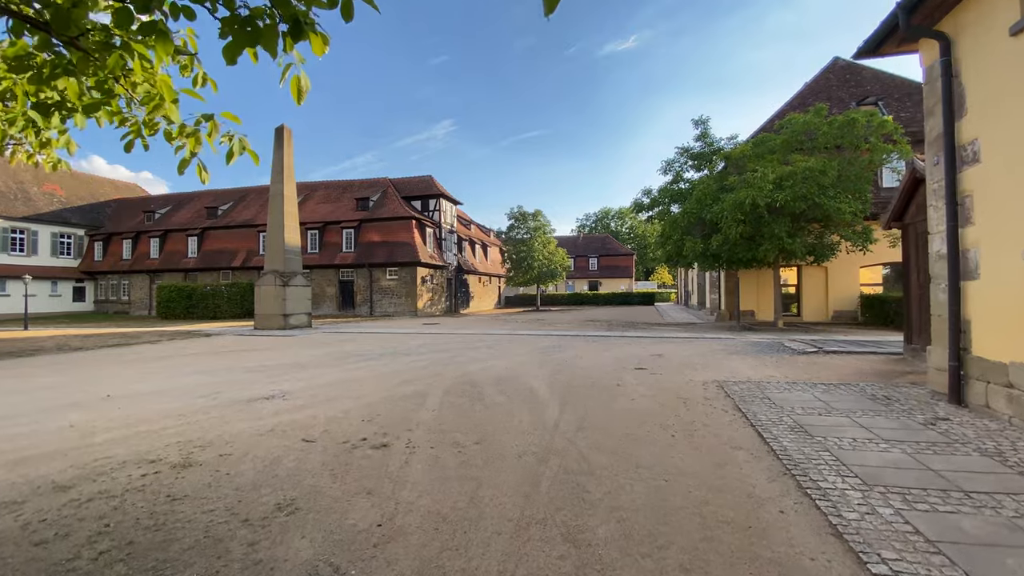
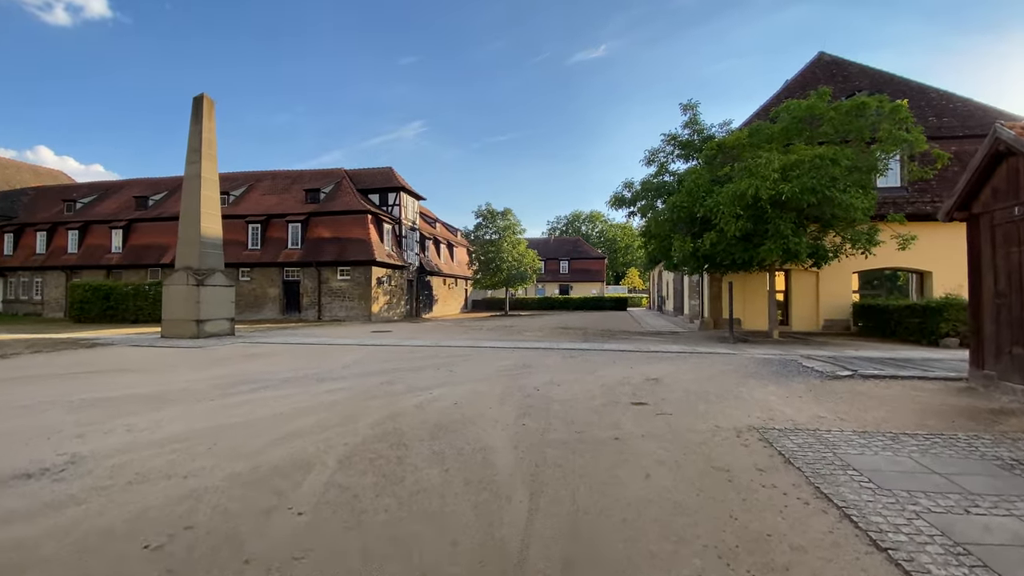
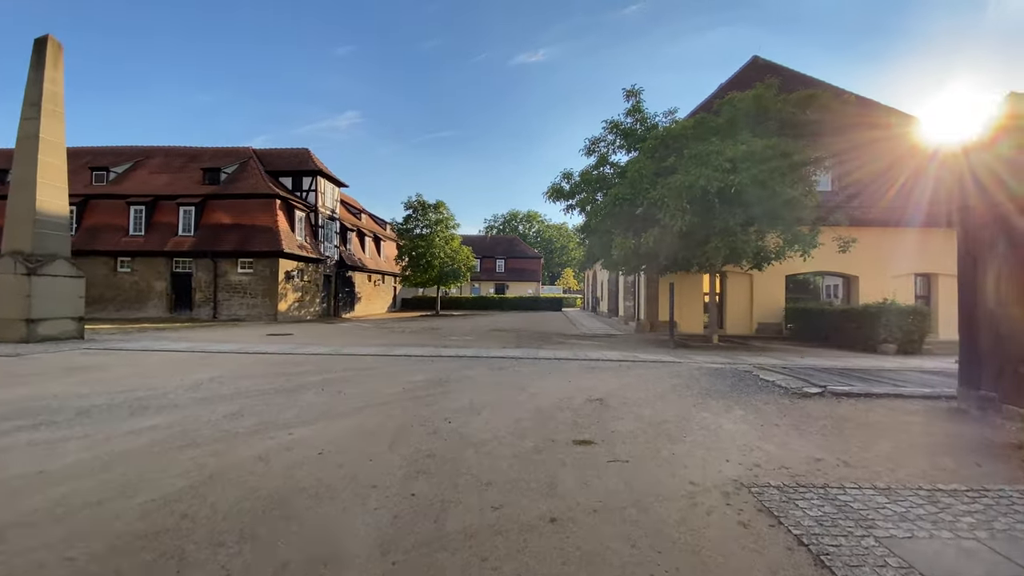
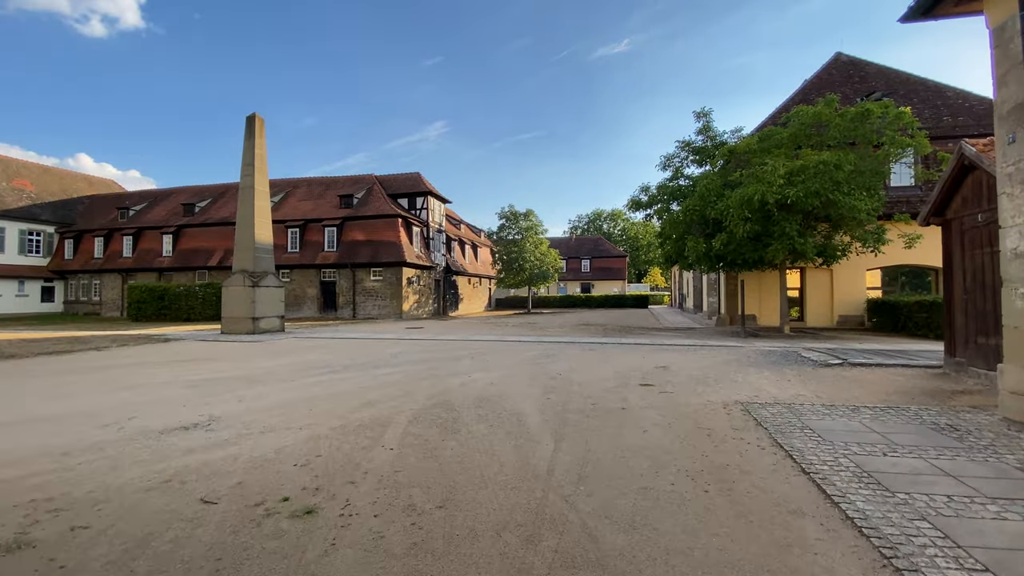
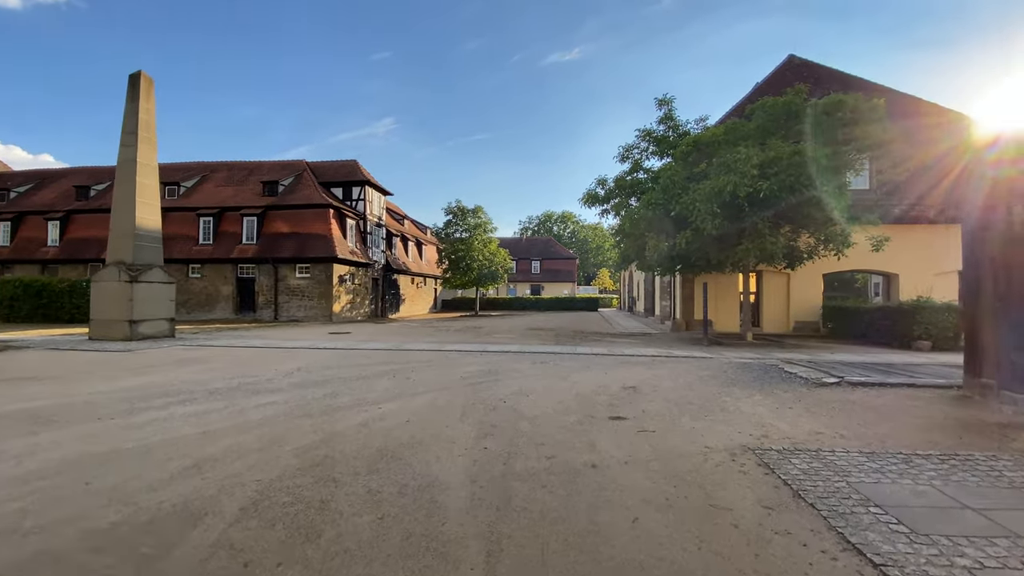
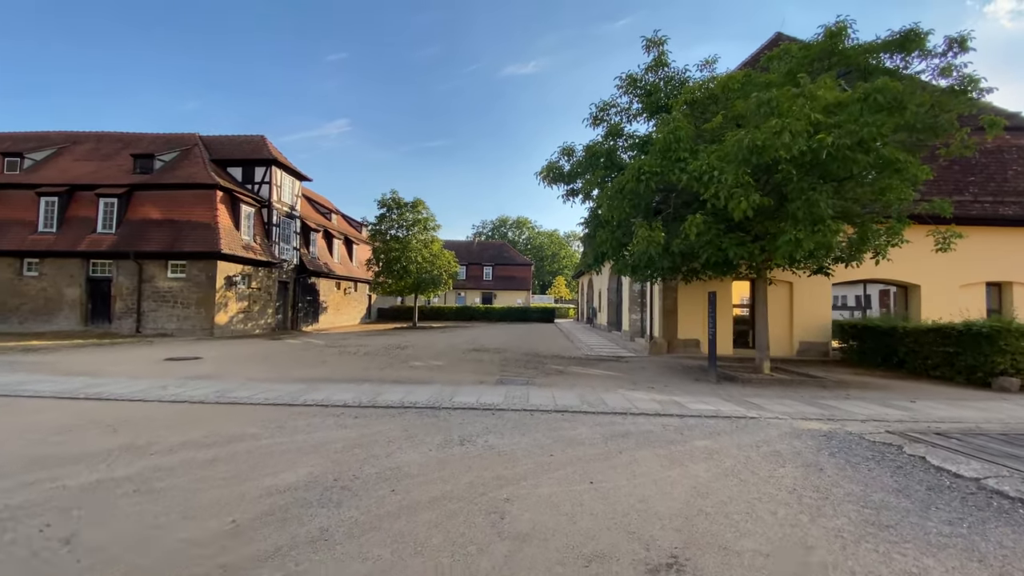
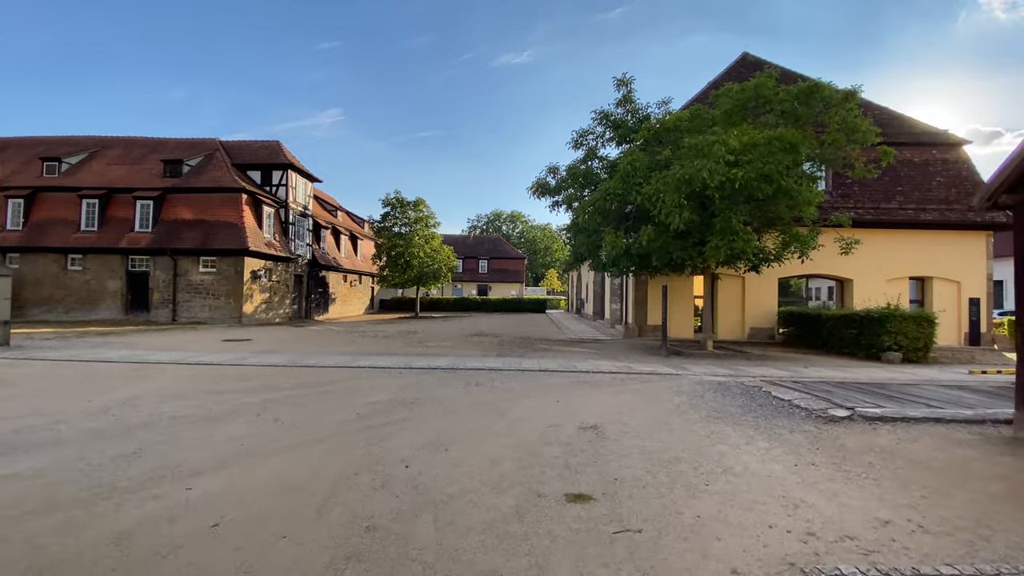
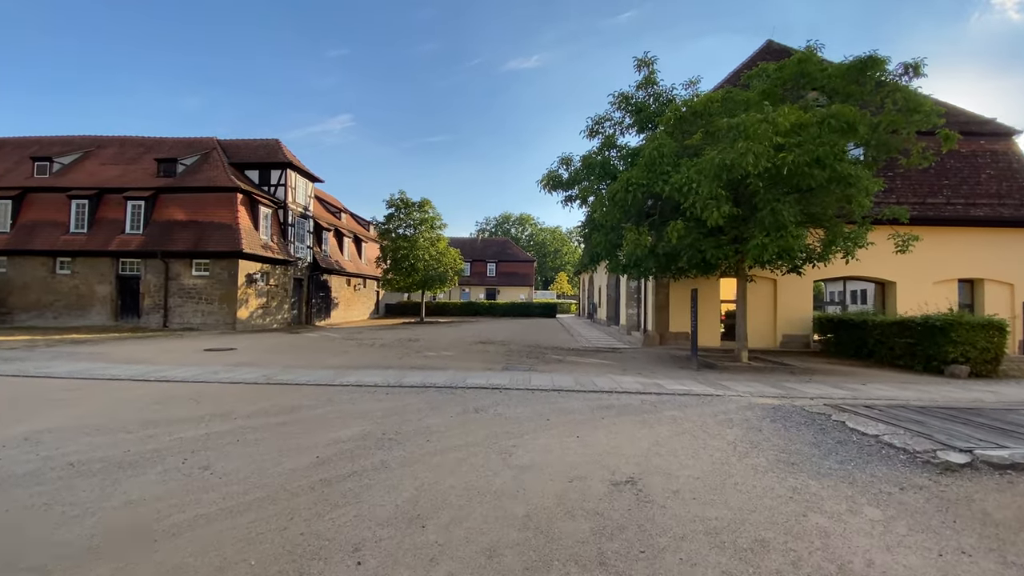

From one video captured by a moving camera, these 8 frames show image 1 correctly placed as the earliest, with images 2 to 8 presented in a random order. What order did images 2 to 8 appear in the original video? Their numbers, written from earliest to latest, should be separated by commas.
4, 2, 5, 3, 7, 8, 6
